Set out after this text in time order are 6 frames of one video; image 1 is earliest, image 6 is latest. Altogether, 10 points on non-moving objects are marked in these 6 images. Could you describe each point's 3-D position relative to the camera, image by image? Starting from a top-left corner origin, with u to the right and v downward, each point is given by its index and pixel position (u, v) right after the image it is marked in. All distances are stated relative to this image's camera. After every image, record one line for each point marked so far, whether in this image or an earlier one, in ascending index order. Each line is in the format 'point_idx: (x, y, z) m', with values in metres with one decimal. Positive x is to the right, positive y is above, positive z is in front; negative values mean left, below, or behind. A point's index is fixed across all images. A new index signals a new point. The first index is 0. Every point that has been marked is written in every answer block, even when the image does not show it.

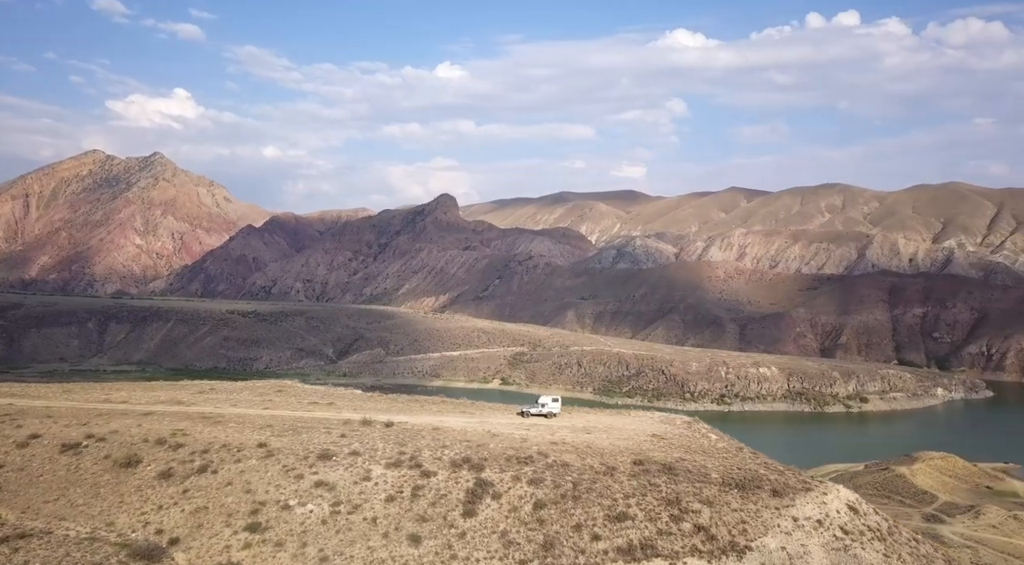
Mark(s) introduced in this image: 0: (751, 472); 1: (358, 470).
0: (+5.6, -4.3, +18.5) m
1: (-3.5, -4.3, +18.9) m
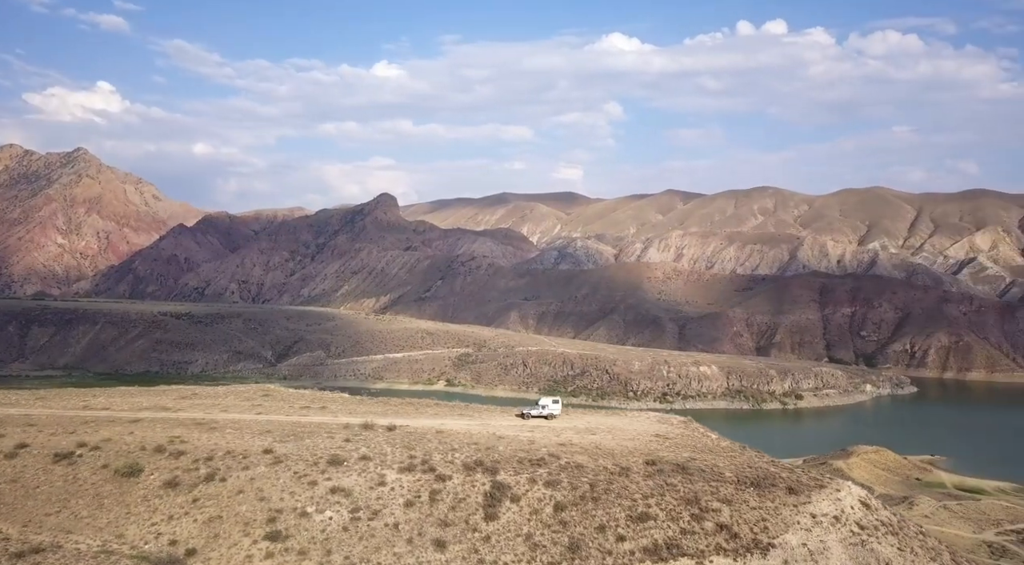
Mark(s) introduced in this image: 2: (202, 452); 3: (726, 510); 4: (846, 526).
0: (+6.0, -4.3, +18.9) m
1: (-3.2, -4.4, +18.6) m
2: (-7.3, -4.1, +19.5) m
3: (+4.5, -4.8, +17.3) m
4: (+7.1, -5.1, +17.1) m
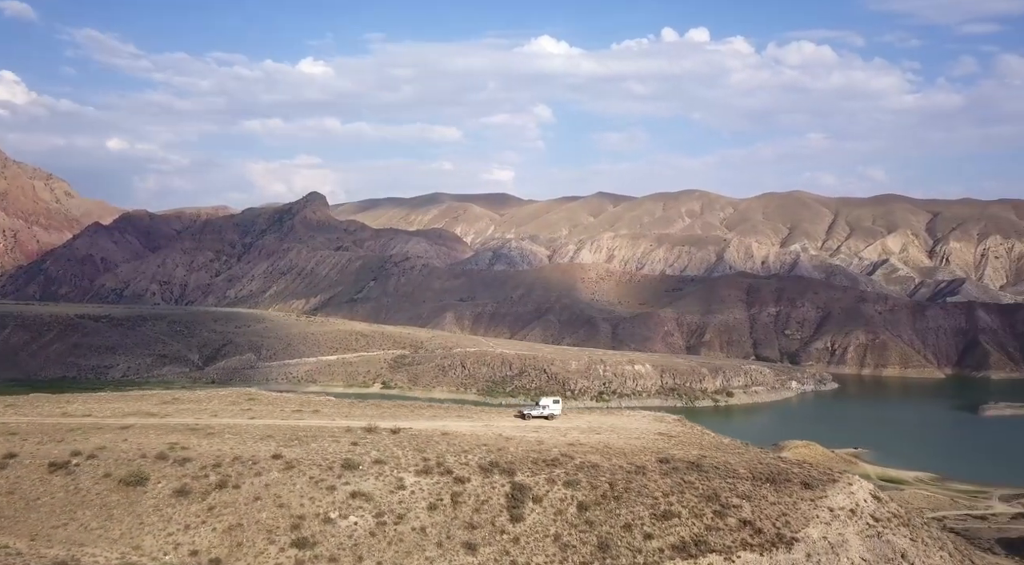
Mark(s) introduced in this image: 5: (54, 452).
0: (+6.3, -4.3, +19.4) m
1: (-2.7, -4.4, +18.3) m
2: (-7.0, -4.1, +18.8) m
3: (+5.1, -4.8, +17.7) m
4: (+7.7, -5.1, +17.7) m
5: (-10.7, -3.9, +19.1) m
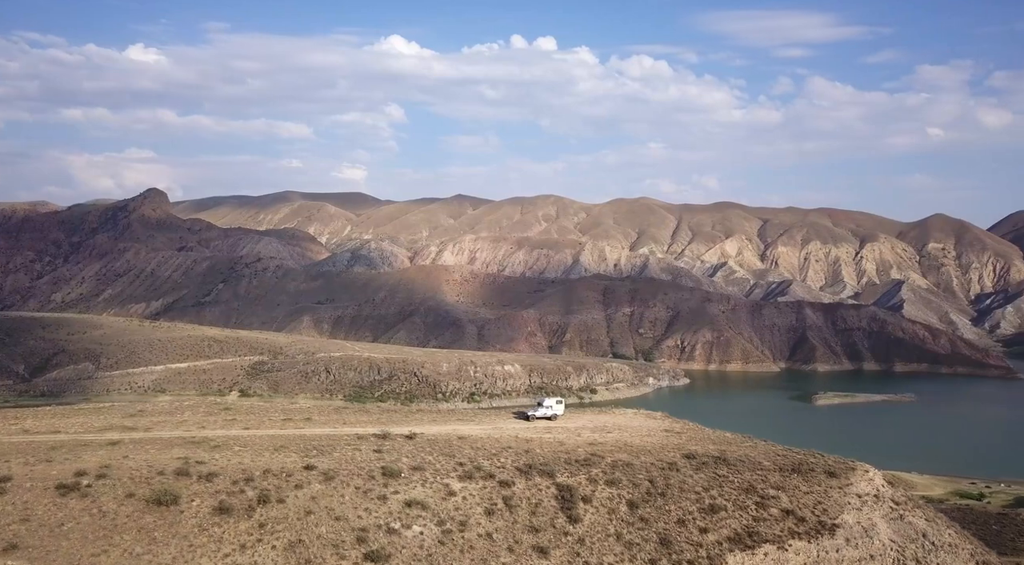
0: (+7.1, -4.4, +20.5) m
1: (-1.6, -4.4, +17.8) m
2: (-5.9, -4.1, +17.5) m
3: (+6.2, -4.8, +18.5) m
4: (+8.7, -5.1, +19.0) m
5: (-9.6, -4.0, +17.1) m
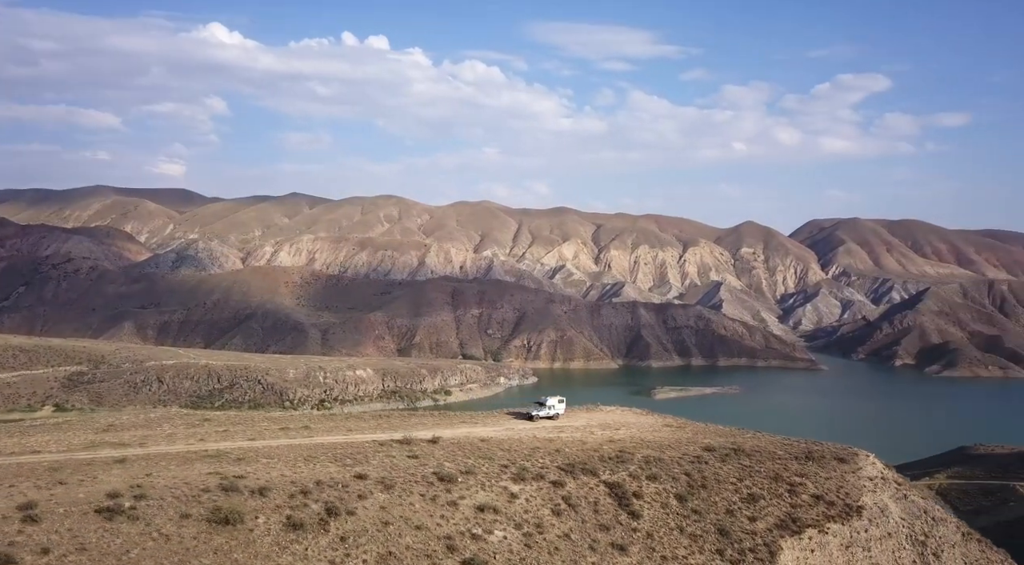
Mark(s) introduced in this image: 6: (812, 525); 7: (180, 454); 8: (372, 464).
0: (+7.7, -4.3, +21.8) m
1: (-0.3, -4.4, +17.4) m
2: (-4.4, -4.1, +16.3) m
3: (+7.2, -4.8, +19.7) m
4: (+9.5, -5.1, +20.7) m
5: (-8.0, -3.9, +15.2) m
6: (+6.7, -5.4, +18.4) m
7: (-7.4, -3.8, +18.3) m
8: (-3.1, -4.0, +18.1) m
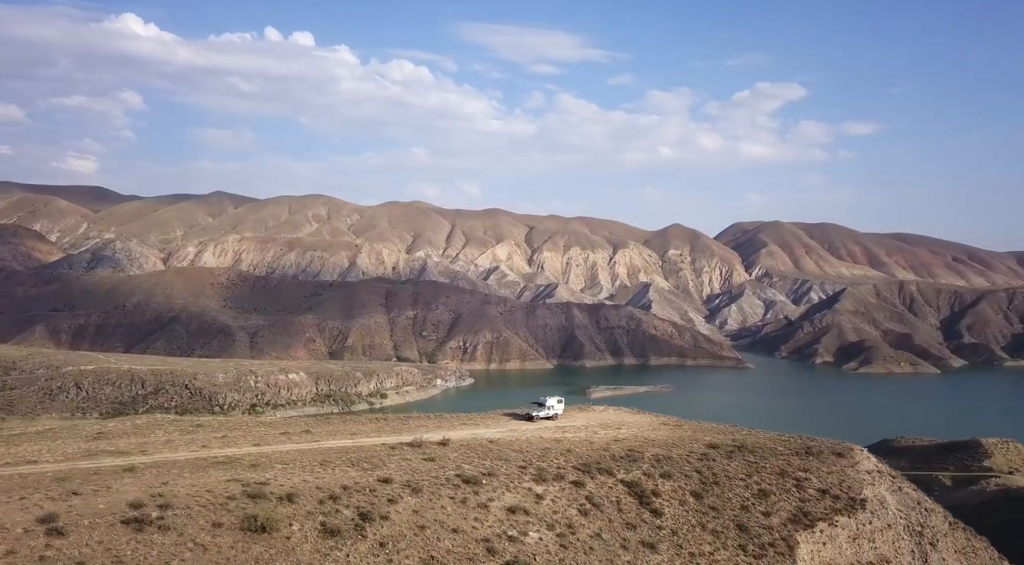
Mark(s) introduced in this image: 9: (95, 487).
0: (+7.8, -4.3, +22.4) m
1: (+0.2, -4.4, +17.3) m
2: (-3.8, -4.1, +15.9) m
3: (+7.5, -4.8, +20.3) m
4: (+9.7, -5.1, +21.4) m
5: (-7.3, -3.9, +14.4) m
6: (+7.1, -5.4, +18.9) m
7: (-7.0, -3.8, +17.6) m
8: (-2.6, -4.0, +17.8) m
9: (-7.9, -3.9, +15.4) m
